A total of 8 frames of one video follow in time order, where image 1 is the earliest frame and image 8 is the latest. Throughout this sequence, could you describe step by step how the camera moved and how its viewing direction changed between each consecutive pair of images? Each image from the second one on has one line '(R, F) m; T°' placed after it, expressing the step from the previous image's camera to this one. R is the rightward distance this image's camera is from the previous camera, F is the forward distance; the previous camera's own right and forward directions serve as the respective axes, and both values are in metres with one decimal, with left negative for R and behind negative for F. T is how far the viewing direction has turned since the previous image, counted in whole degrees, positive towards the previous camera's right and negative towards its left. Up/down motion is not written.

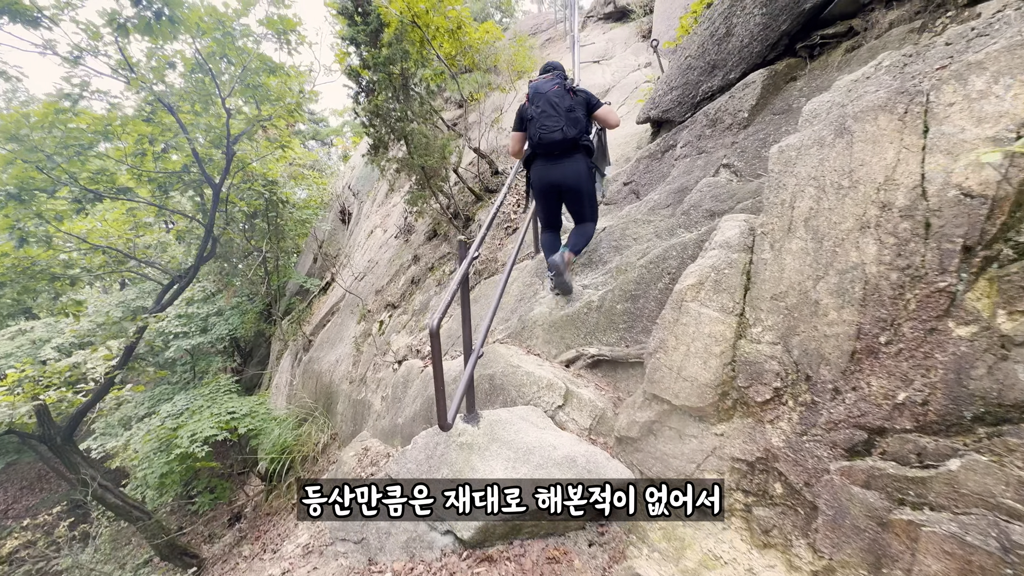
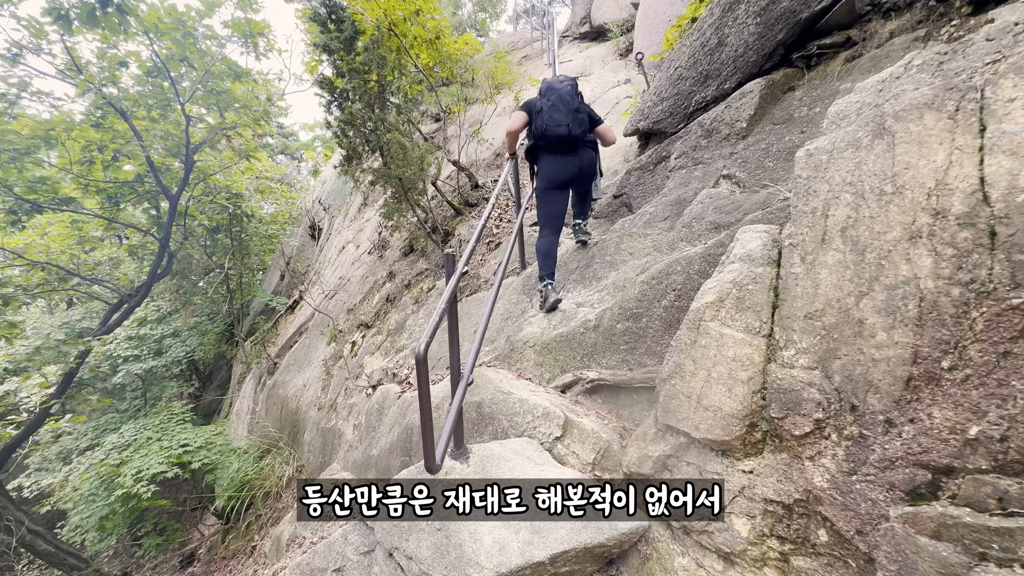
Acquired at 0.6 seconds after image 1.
(-0.1, +0.3) m; +3°
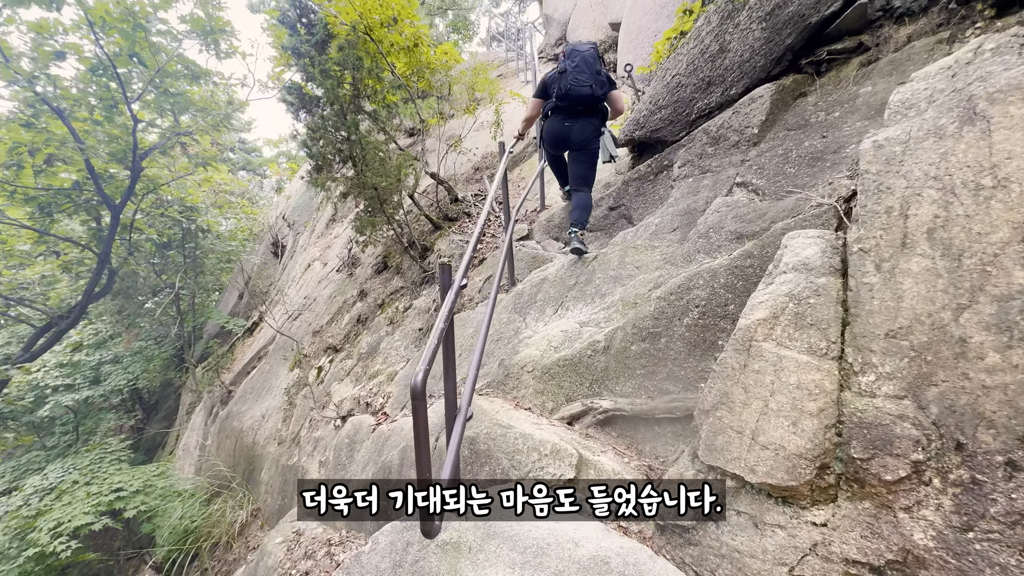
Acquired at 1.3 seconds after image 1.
(-0.2, +0.4) m; +4°
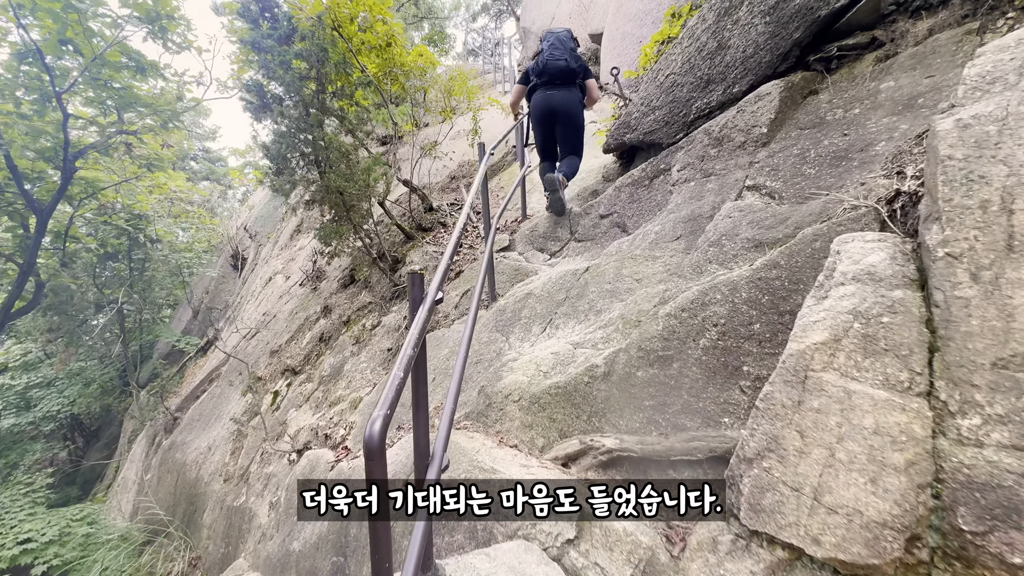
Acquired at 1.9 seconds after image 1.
(0.0, +0.4) m; +3°
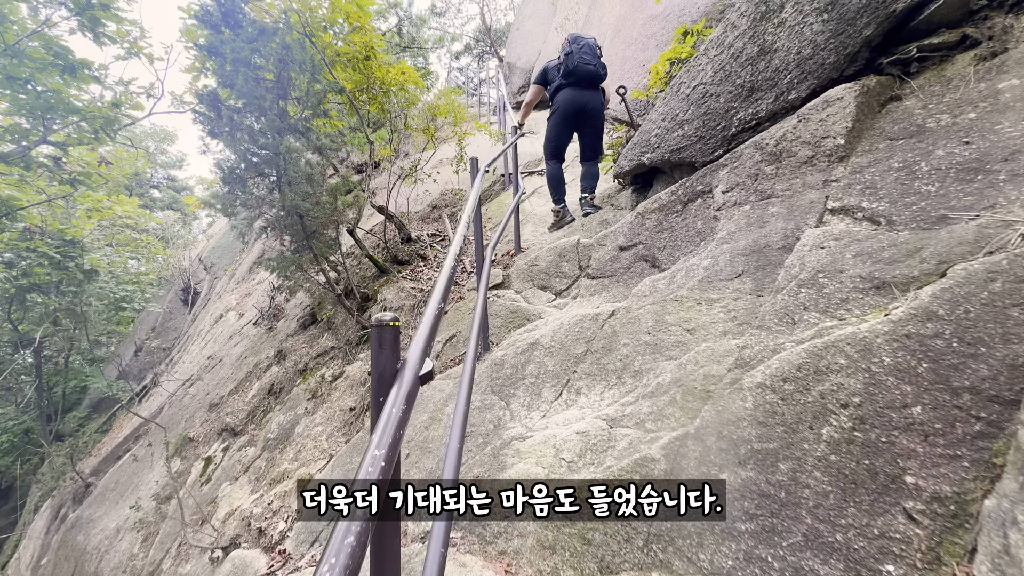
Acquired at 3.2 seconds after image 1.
(-0.1, +0.7) m; +3°
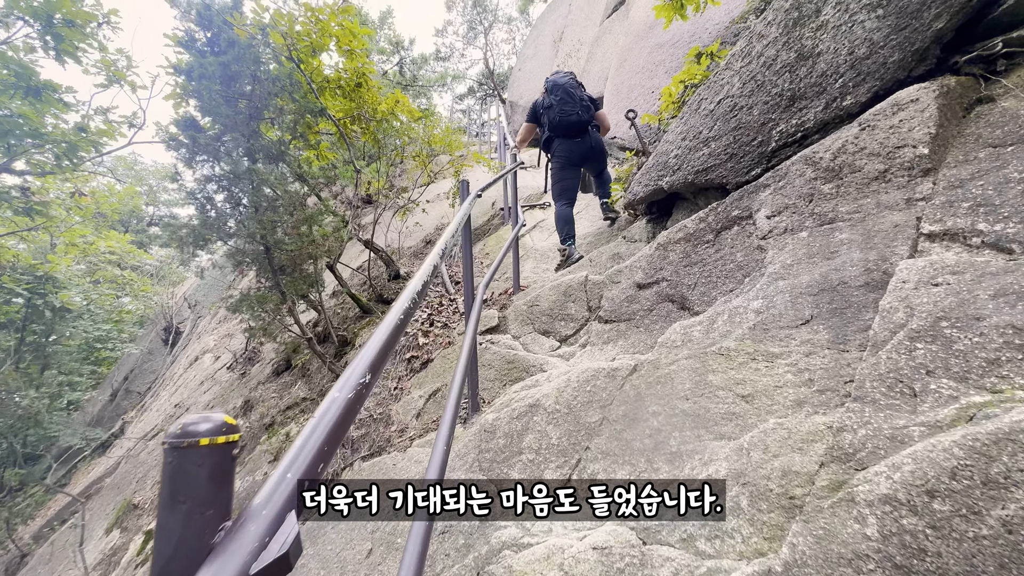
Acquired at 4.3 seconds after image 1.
(0.0, +0.5) m; 0°
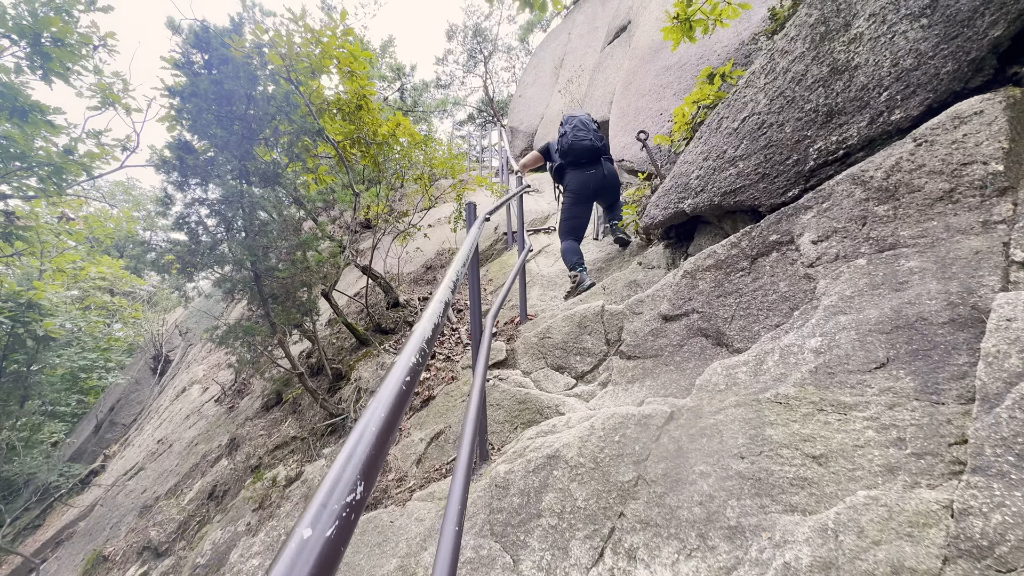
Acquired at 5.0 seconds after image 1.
(-0.1, +0.2) m; 0°
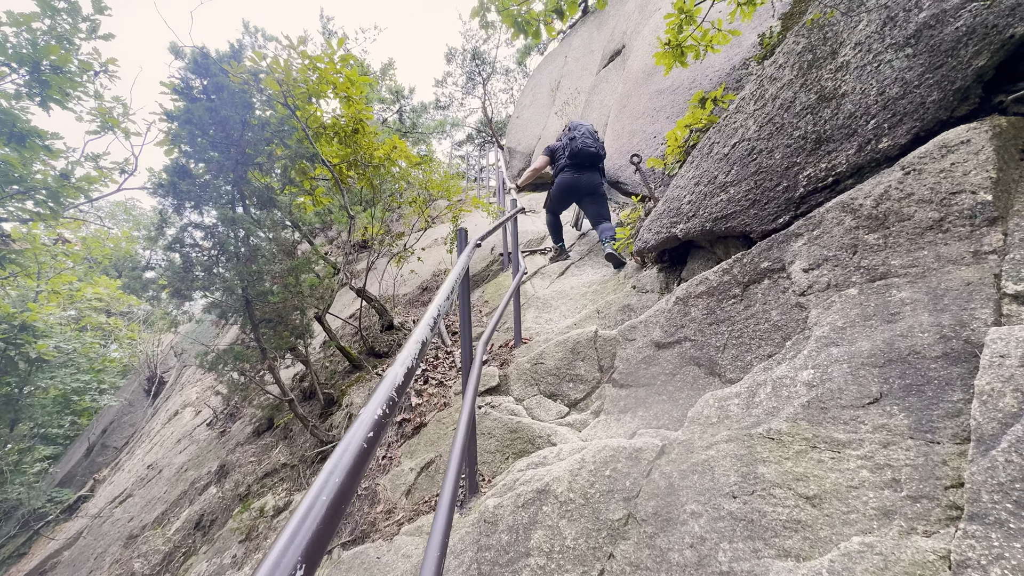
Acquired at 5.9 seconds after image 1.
(0.0, 0.0) m; 0°
